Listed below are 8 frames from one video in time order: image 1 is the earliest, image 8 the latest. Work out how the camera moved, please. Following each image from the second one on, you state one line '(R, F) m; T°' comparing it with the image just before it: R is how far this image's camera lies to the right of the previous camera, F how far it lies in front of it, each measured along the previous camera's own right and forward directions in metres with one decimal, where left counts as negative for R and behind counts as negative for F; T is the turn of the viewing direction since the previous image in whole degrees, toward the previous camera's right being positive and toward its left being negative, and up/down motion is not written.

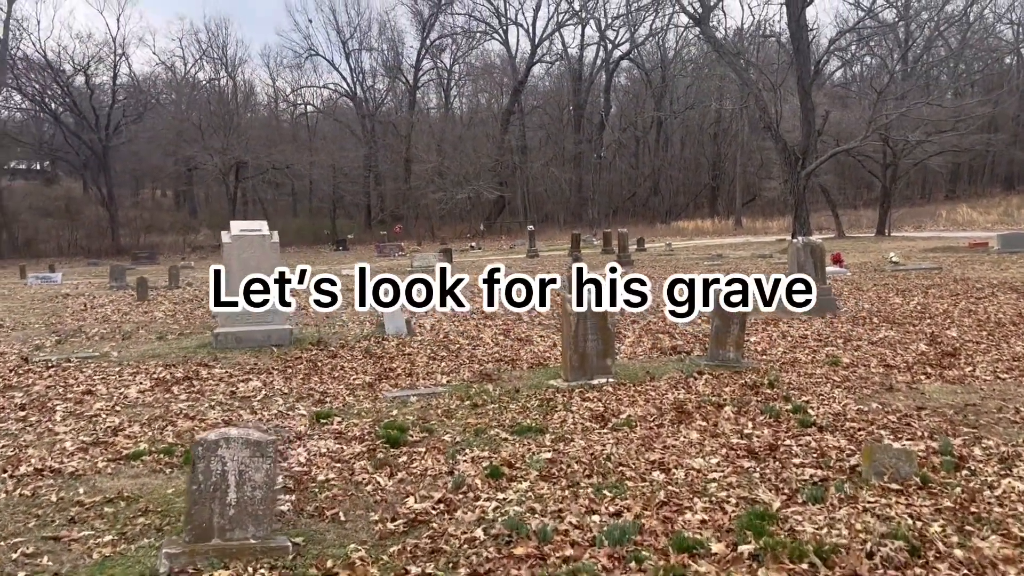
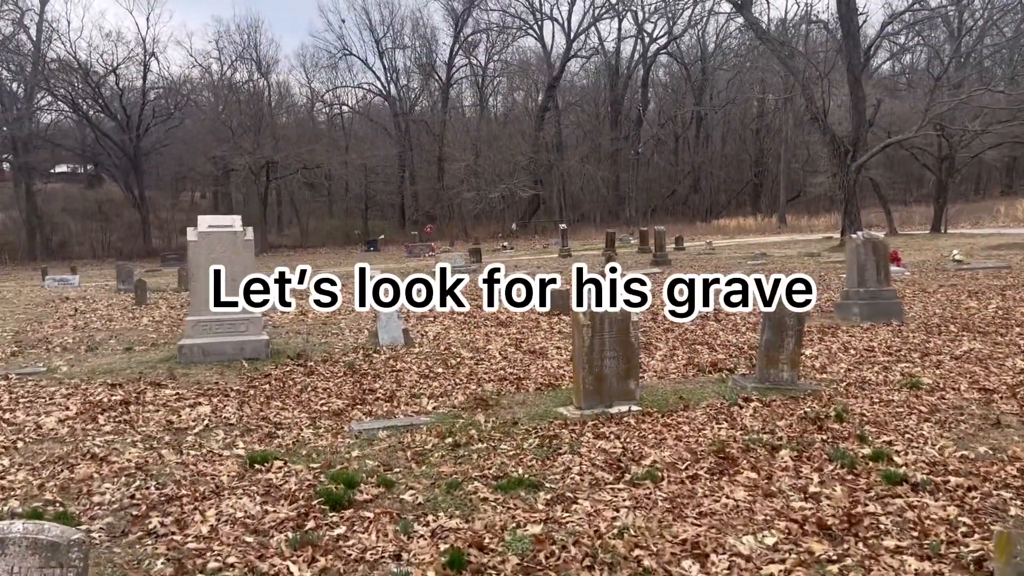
(+0.3, +1.6) m; -3°
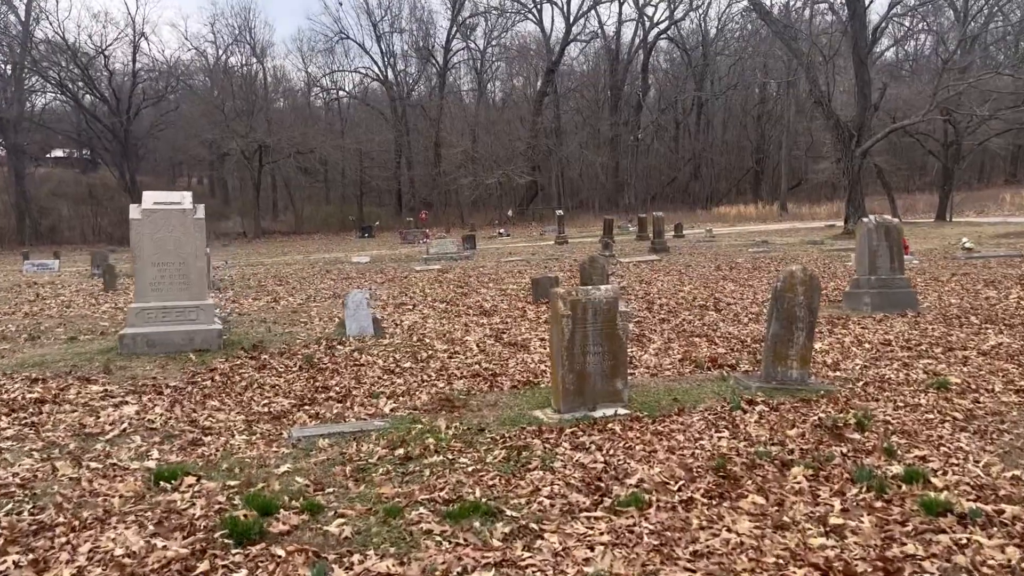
(+0.2, +0.9) m; 0°
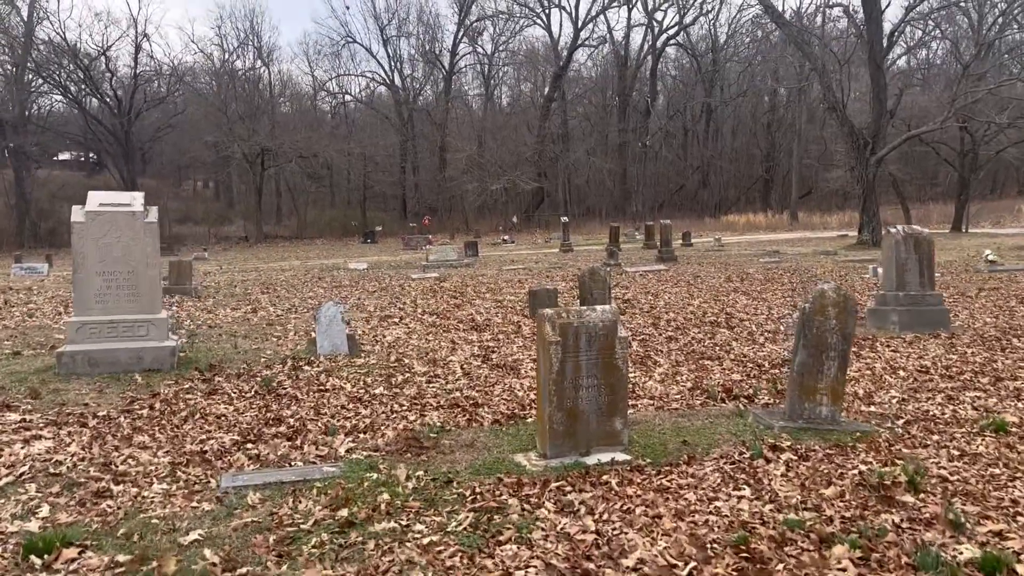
(+0.2, +0.9) m; 0°
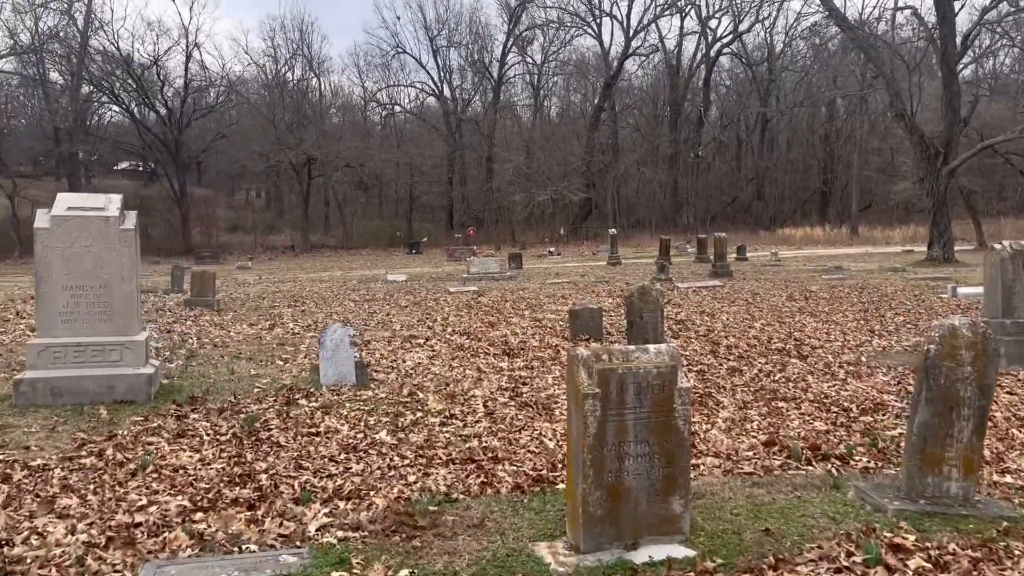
(+0.1, +1.3) m; -3°
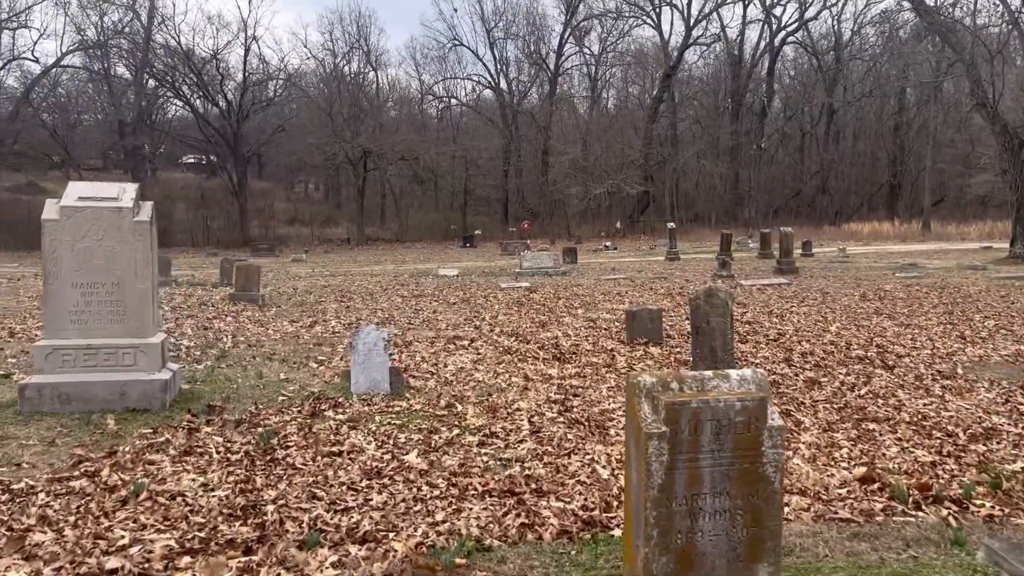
(0.0, +0.7) m; -4°
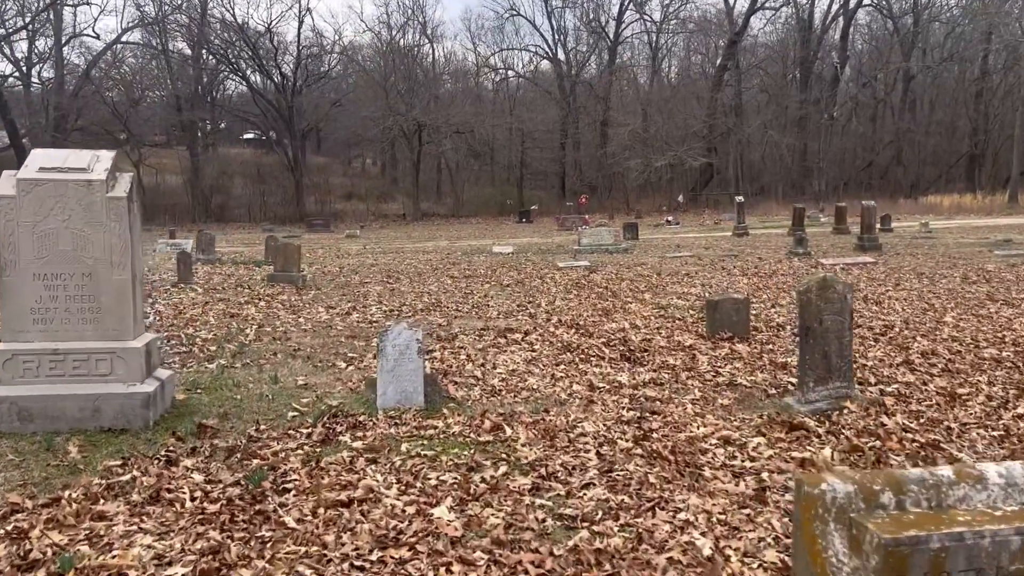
(0.0, +1.3) m; -4°
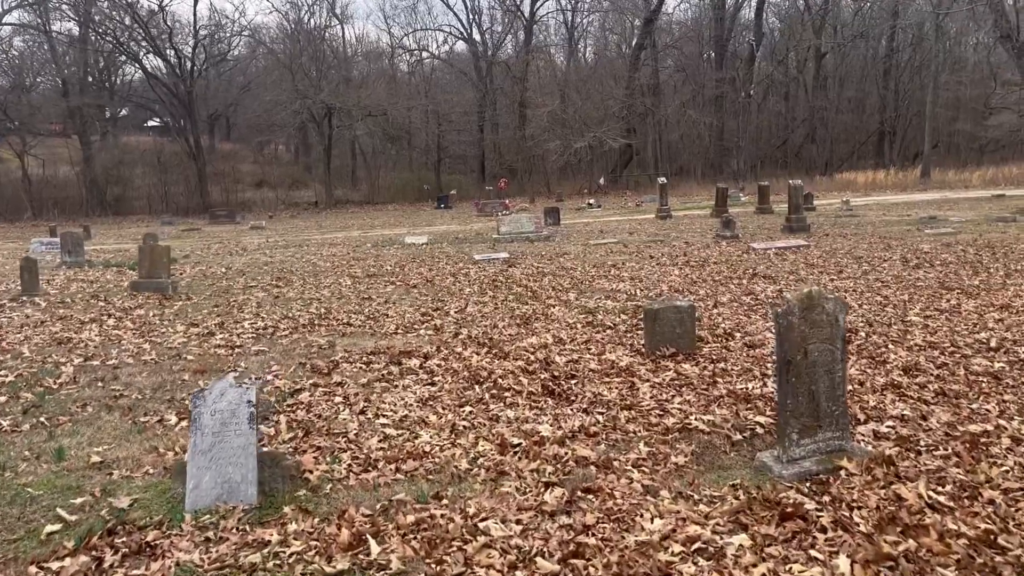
(+0.3, +1.6) m; +5°
